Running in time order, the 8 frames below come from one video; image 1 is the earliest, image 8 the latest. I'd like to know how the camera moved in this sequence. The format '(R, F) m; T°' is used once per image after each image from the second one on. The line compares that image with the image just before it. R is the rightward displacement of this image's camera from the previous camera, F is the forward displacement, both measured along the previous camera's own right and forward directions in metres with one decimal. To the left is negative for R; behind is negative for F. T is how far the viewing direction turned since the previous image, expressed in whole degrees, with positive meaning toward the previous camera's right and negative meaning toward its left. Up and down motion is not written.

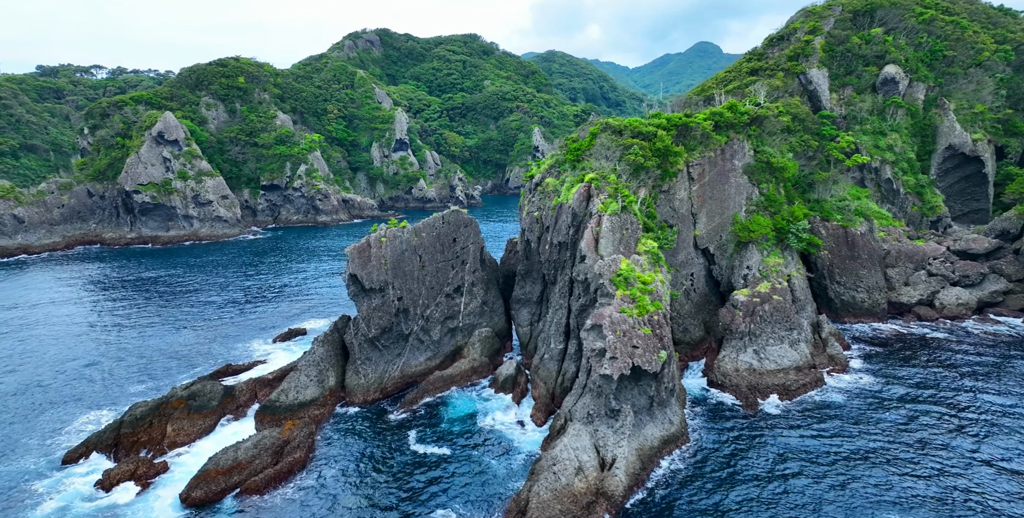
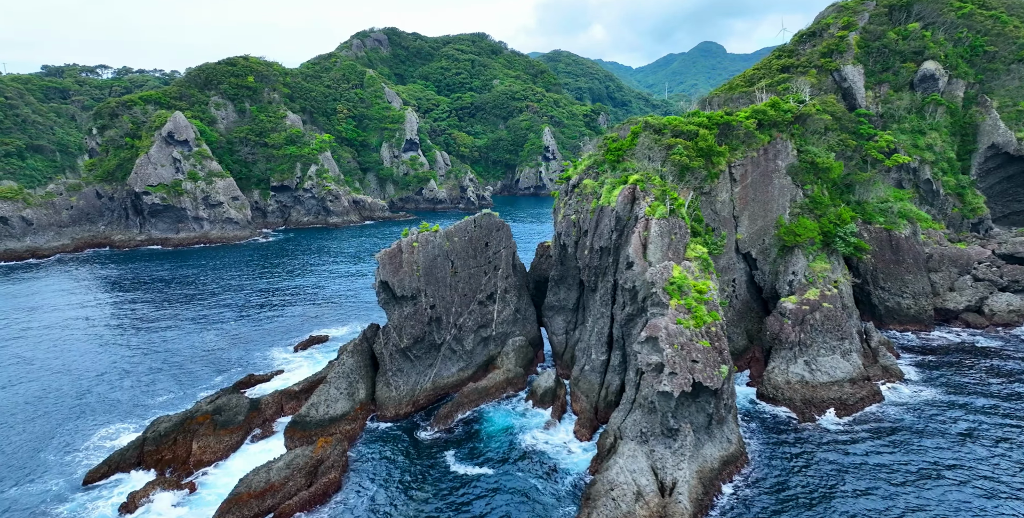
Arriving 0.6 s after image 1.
(-2.1, +1.7) m; 0°
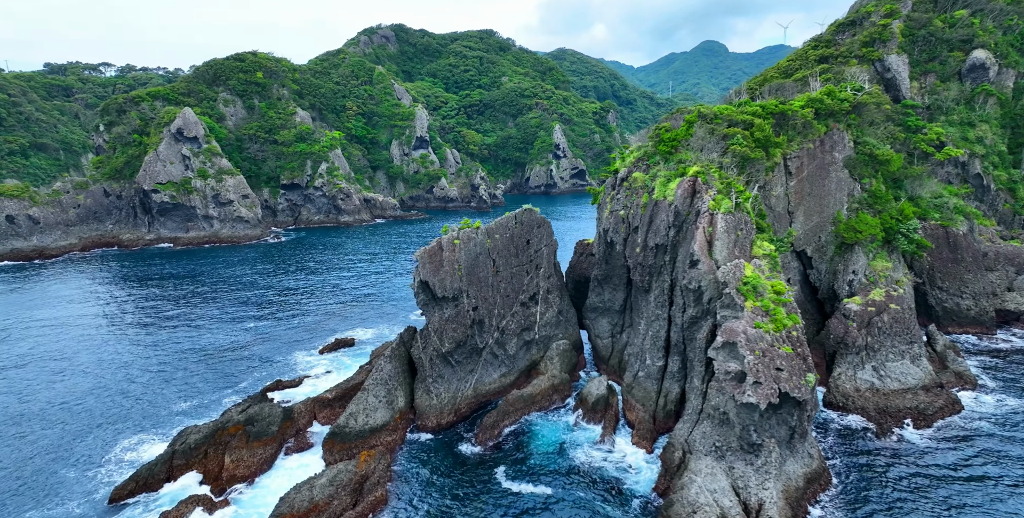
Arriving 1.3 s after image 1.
(-2.6, +2.2) m; 0°
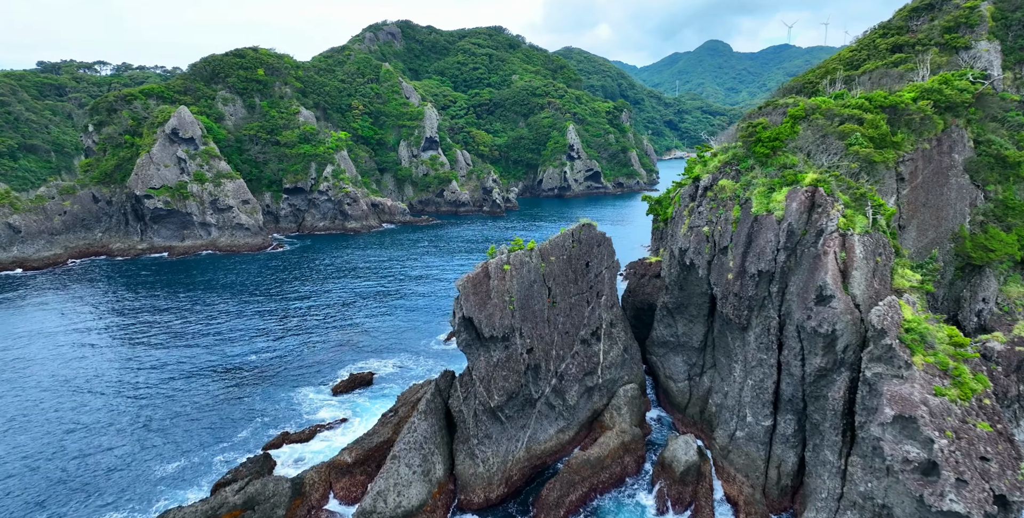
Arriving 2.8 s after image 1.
(-2.8, +6.3) m; 0°
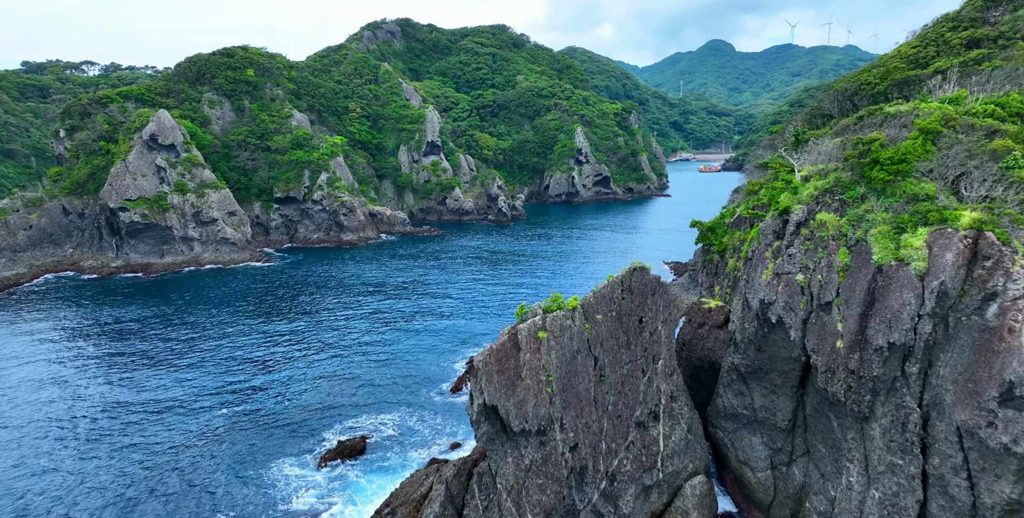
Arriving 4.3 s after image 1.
(-1.2, +6.6) m; 0°
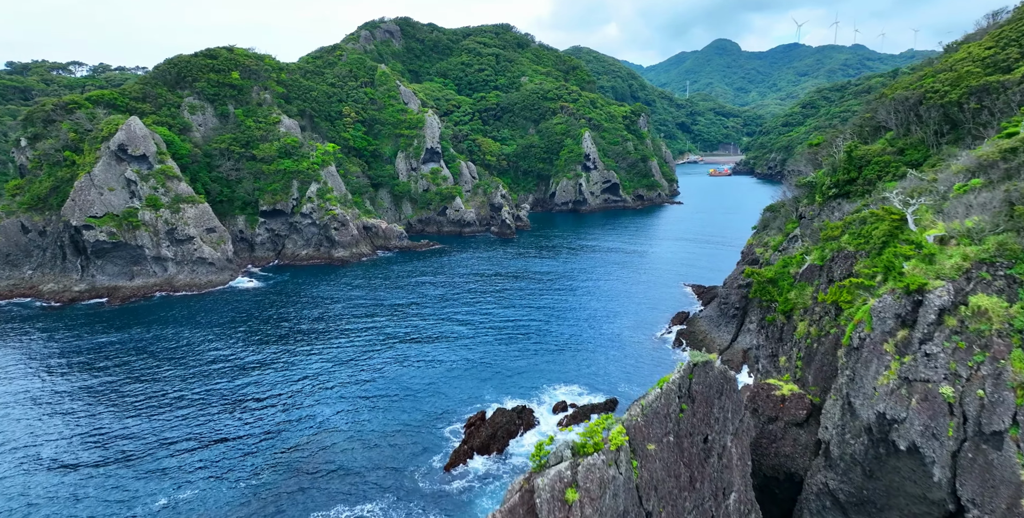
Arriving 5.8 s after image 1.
(-0.2, +6.7) m; 0°
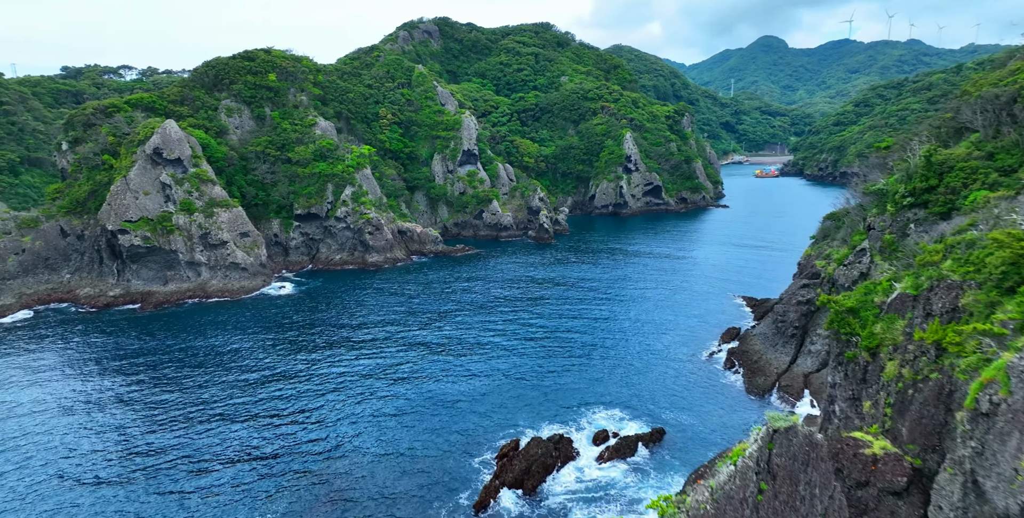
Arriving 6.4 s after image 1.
(0.0, +2.9) m; -4°
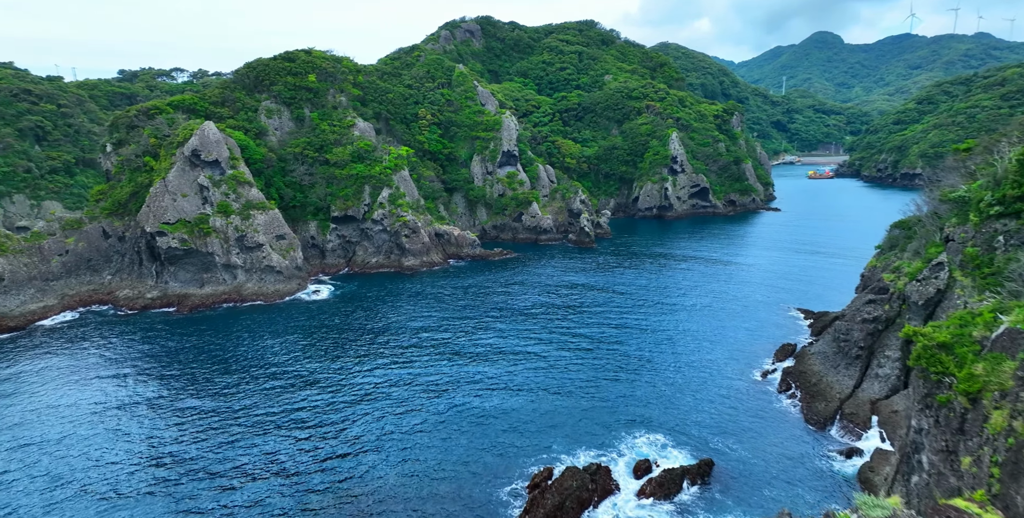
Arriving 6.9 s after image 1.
(+0.3, +2.5) m; -4°
